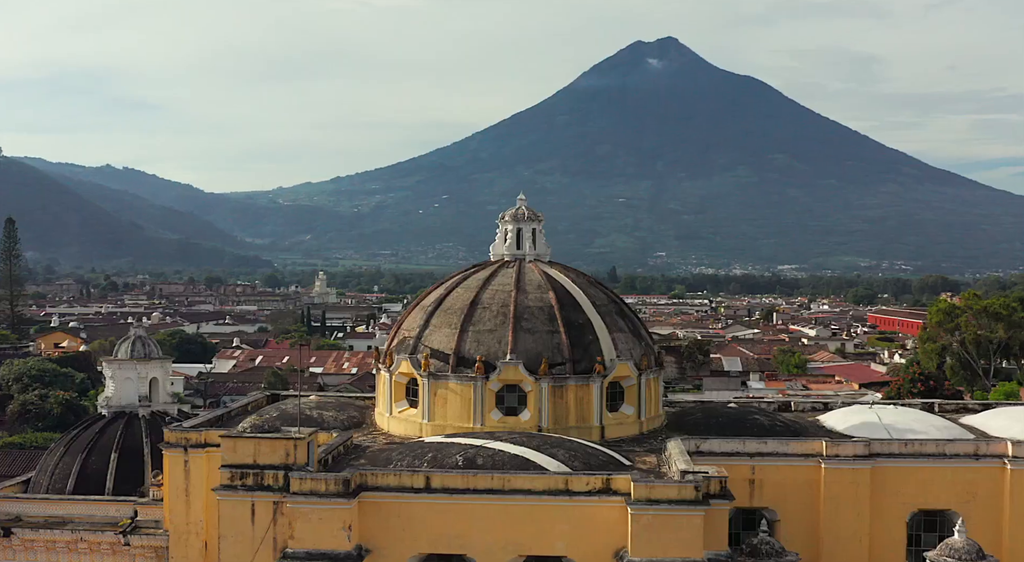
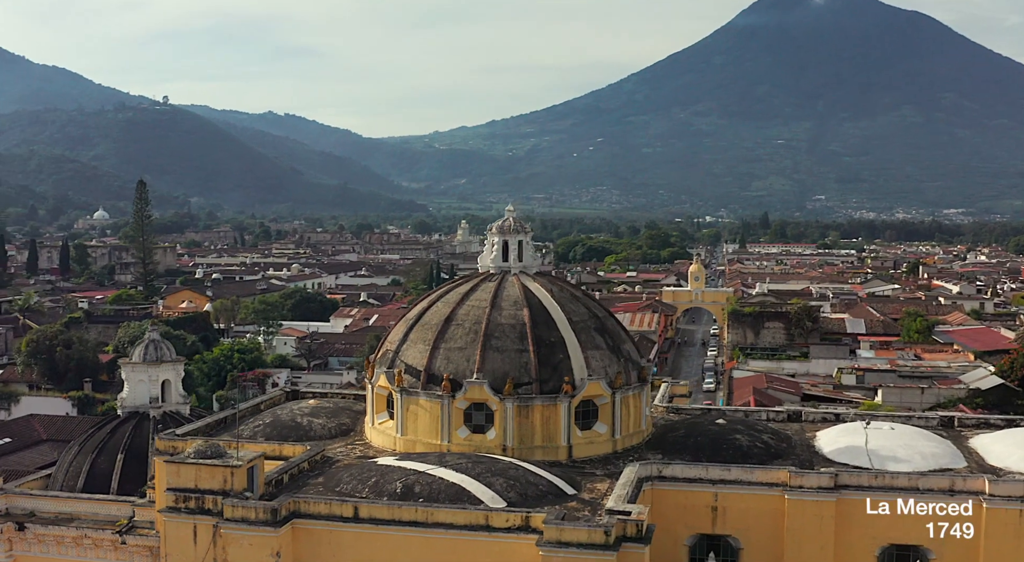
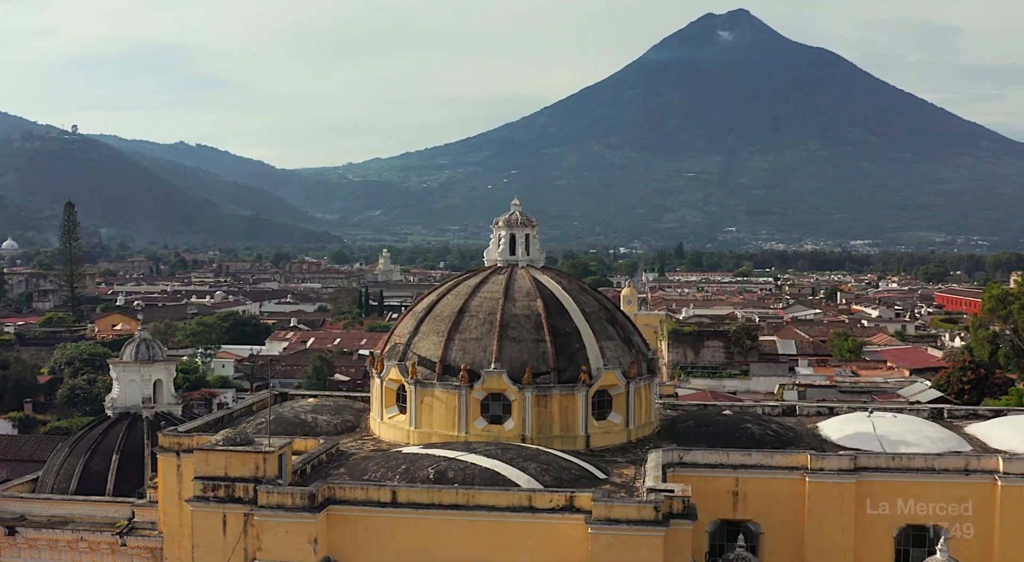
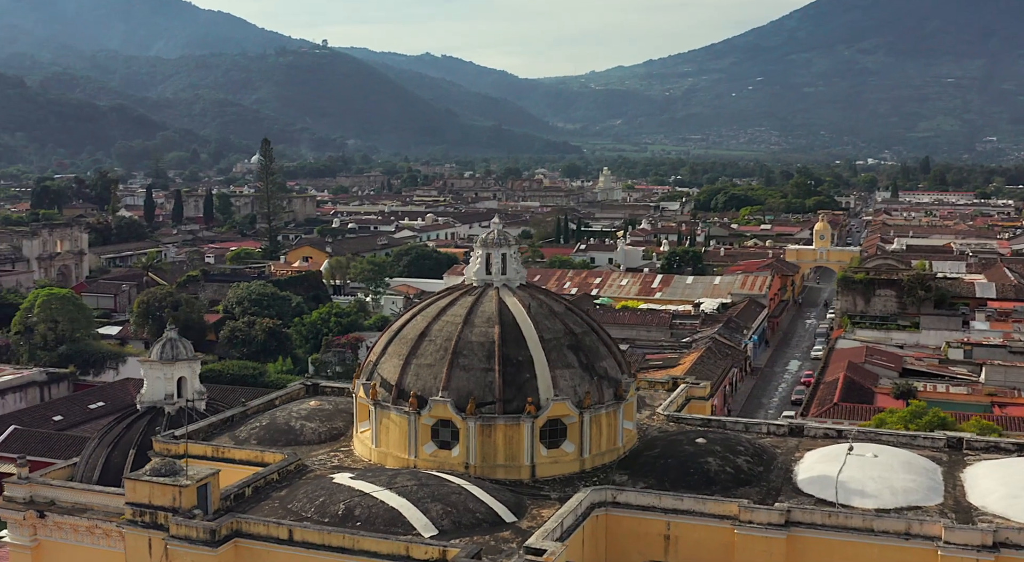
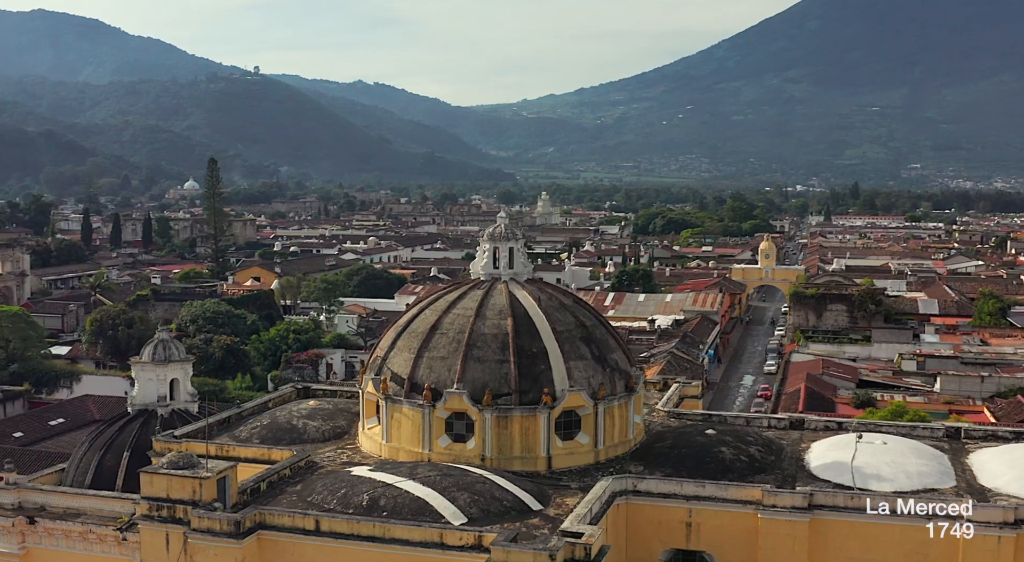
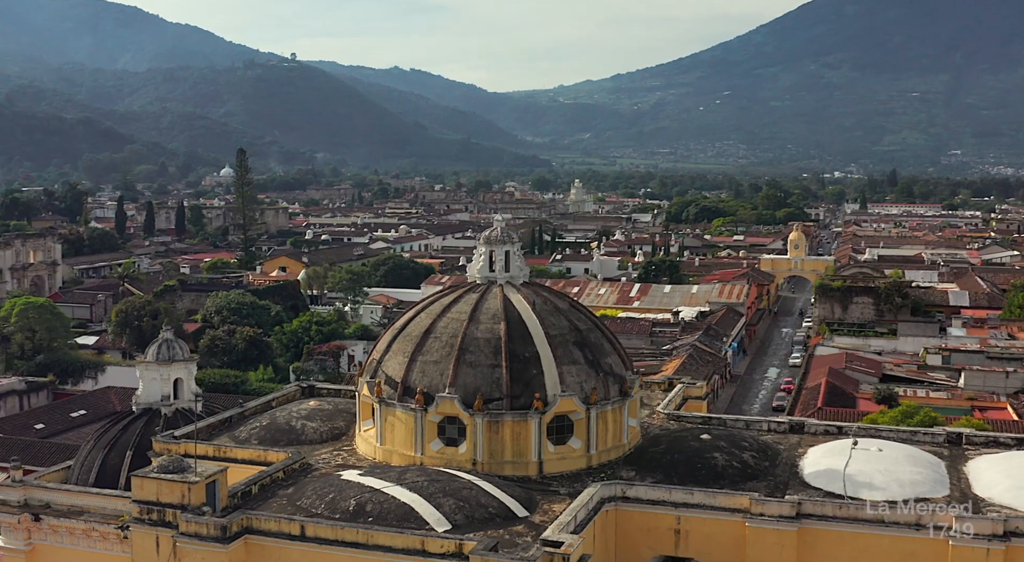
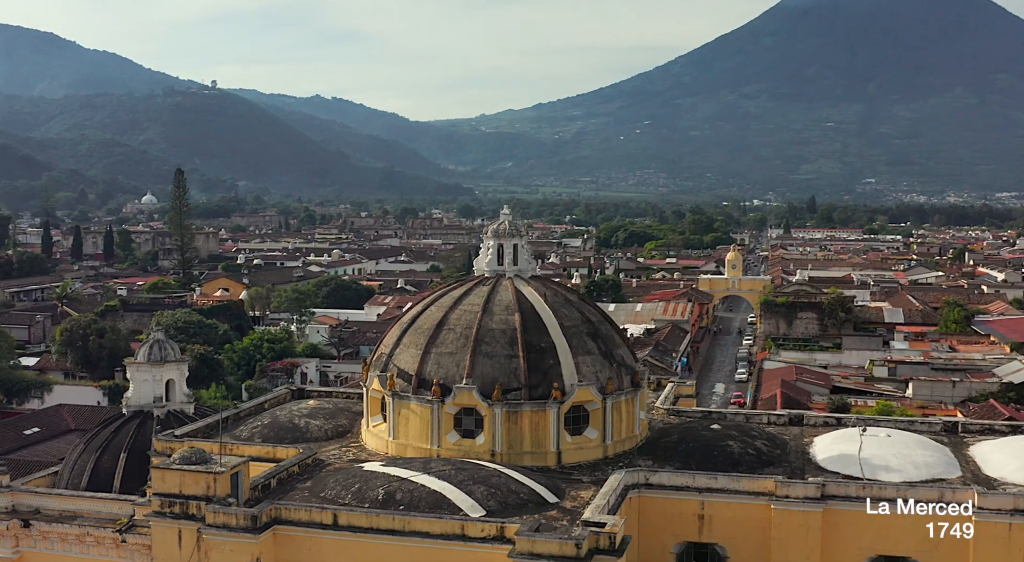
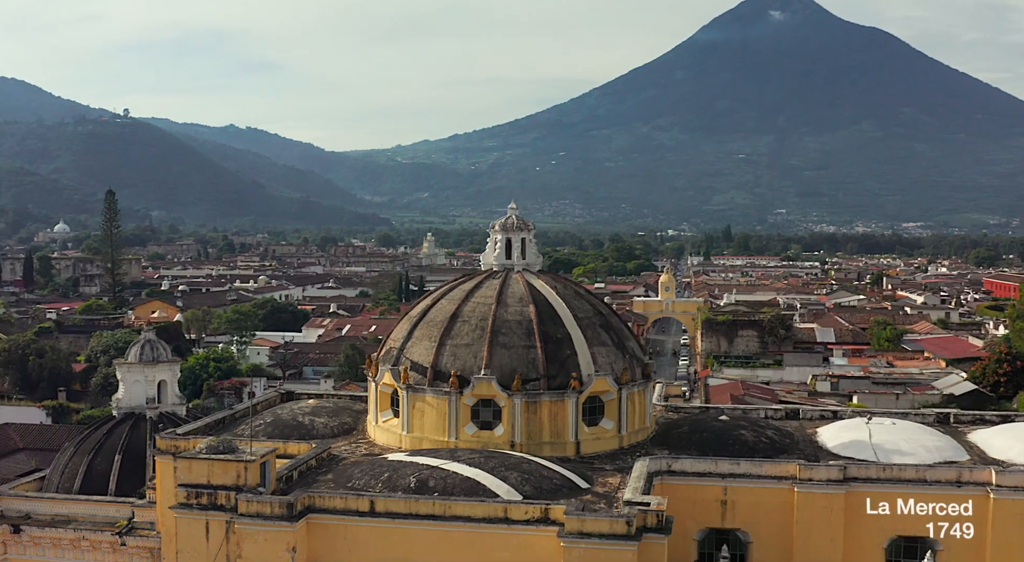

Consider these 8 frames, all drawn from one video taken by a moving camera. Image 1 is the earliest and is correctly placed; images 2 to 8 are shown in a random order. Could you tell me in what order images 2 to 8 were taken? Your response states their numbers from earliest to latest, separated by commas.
3, 8, 2, 7, 5, 6, 4
